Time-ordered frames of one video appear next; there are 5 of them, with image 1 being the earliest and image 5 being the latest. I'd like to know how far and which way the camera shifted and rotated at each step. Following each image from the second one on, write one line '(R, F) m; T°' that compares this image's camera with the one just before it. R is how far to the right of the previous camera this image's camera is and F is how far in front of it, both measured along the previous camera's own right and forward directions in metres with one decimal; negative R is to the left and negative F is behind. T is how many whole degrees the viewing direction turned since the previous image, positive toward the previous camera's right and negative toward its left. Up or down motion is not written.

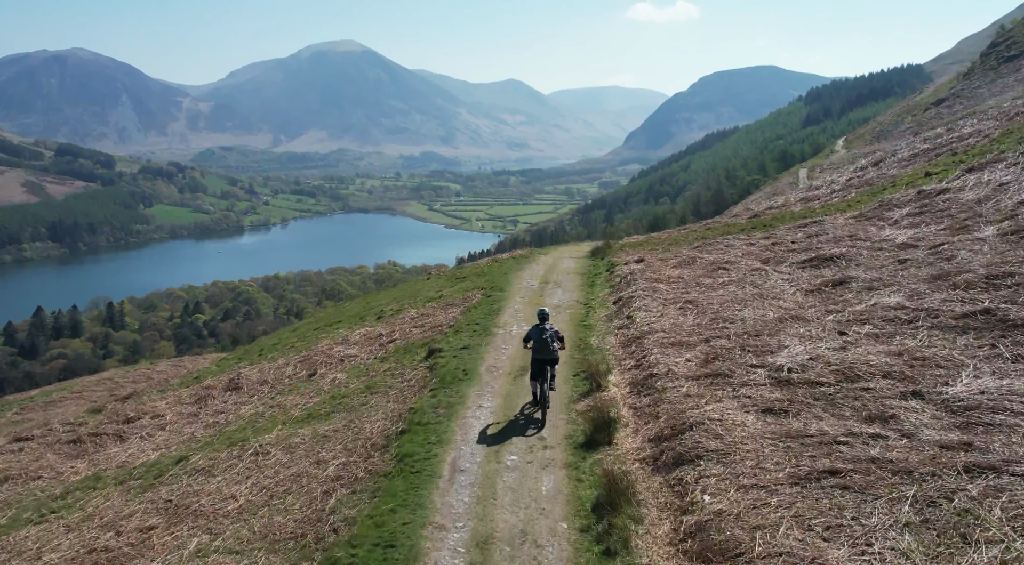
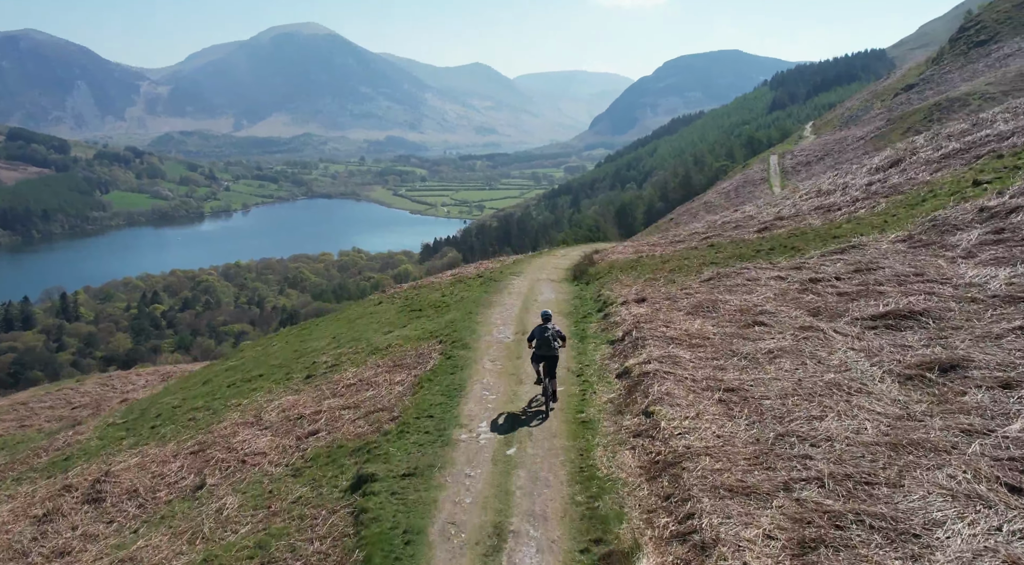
(0.0, +5.8) m; +3°
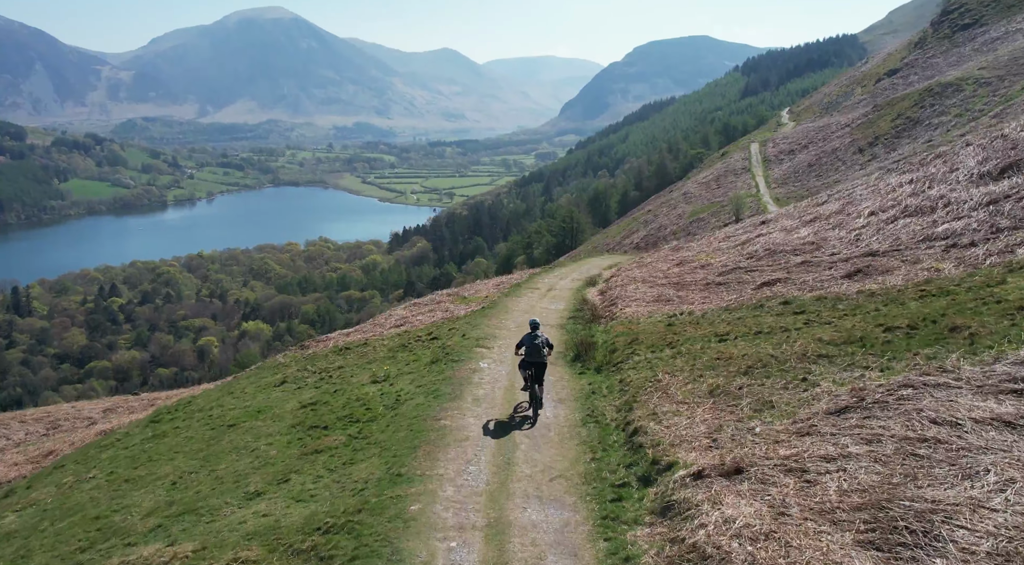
(+0.1, +10.7) m; +2°
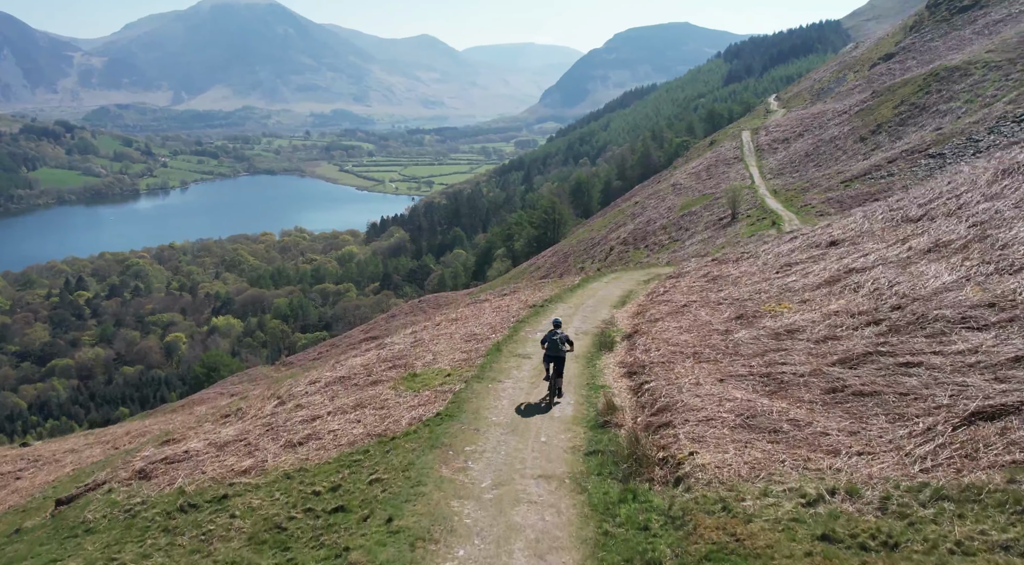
(+0.1, +11.0) m; +2°
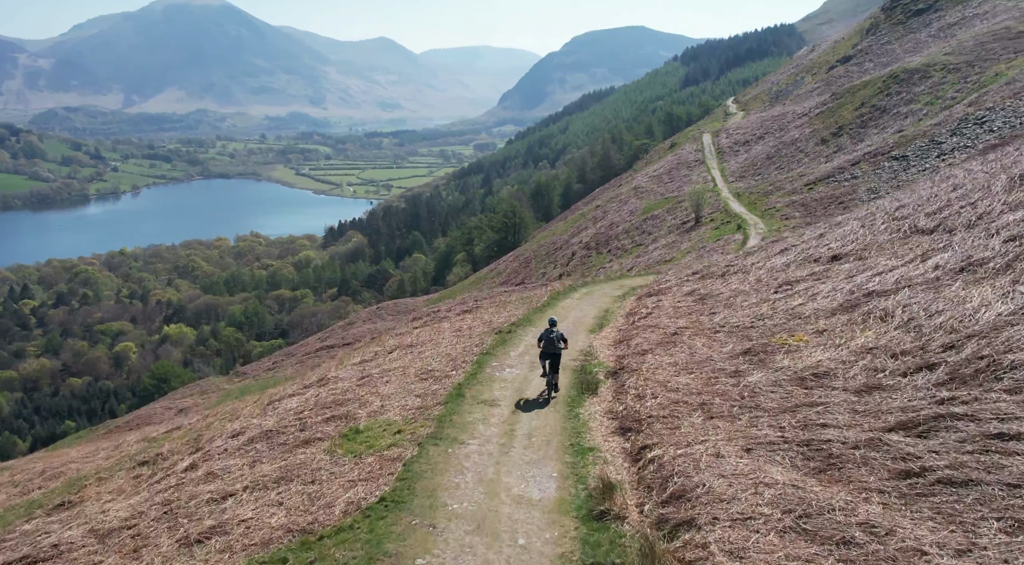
(-0.1, +3.8) m; +3°
